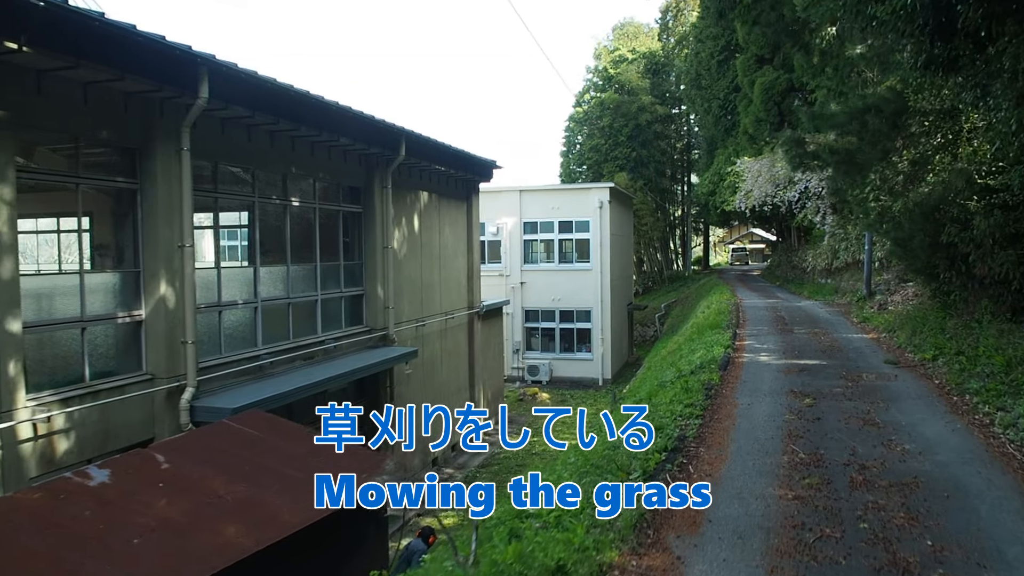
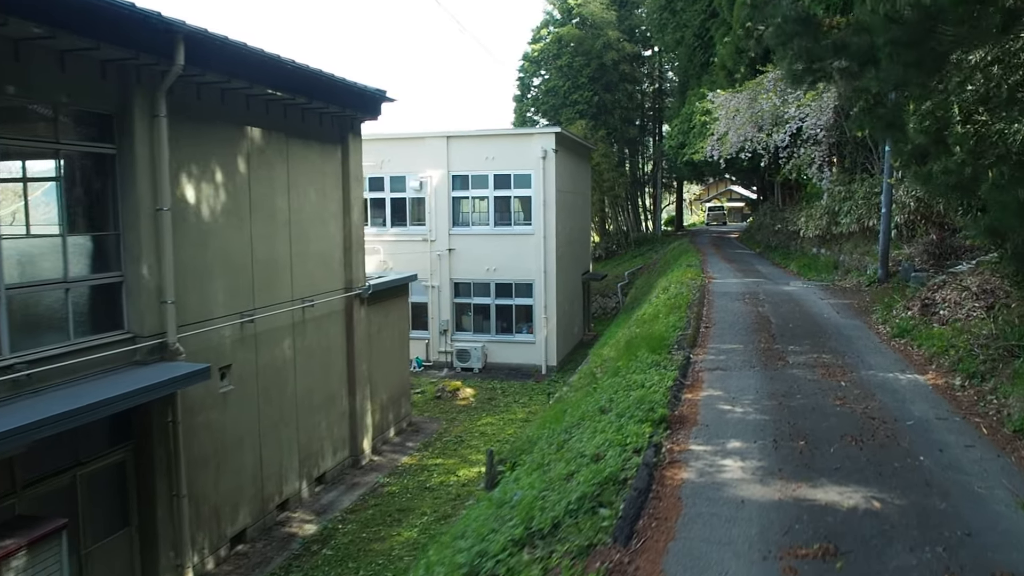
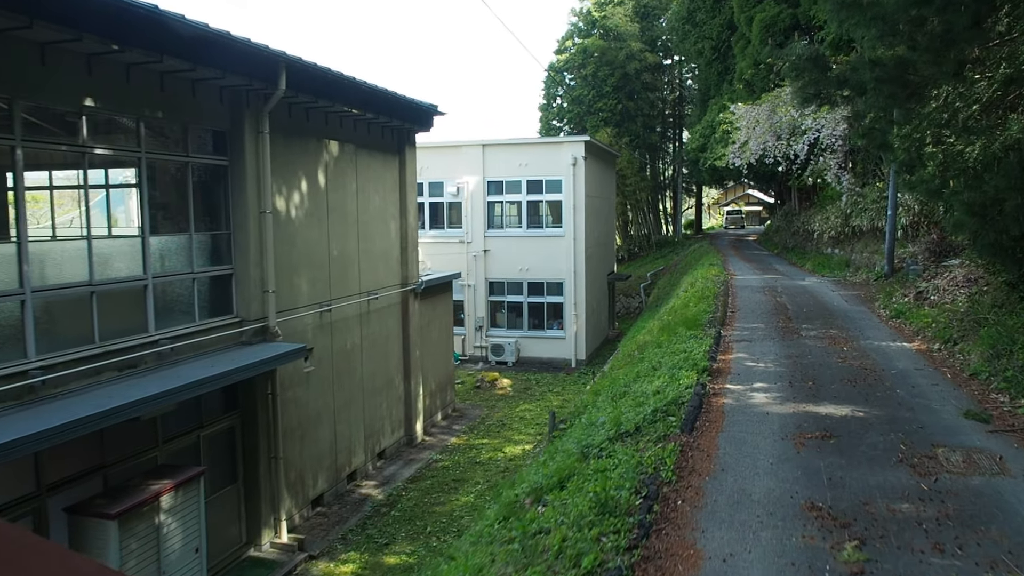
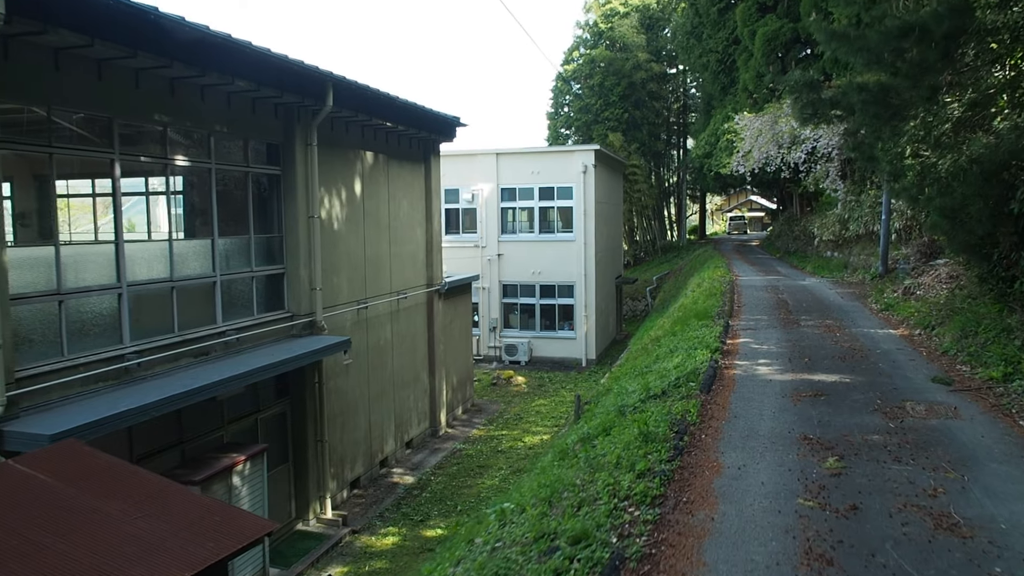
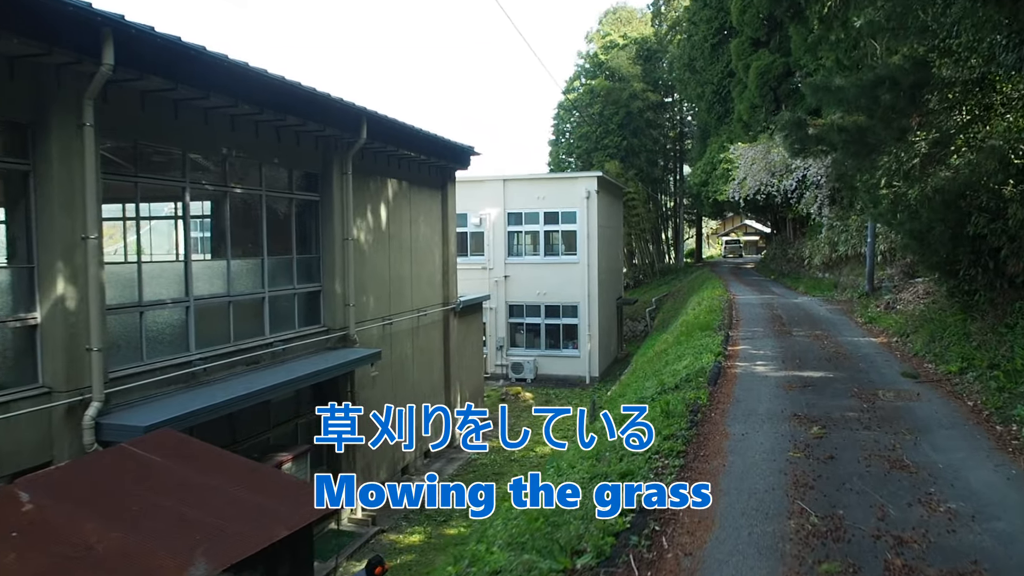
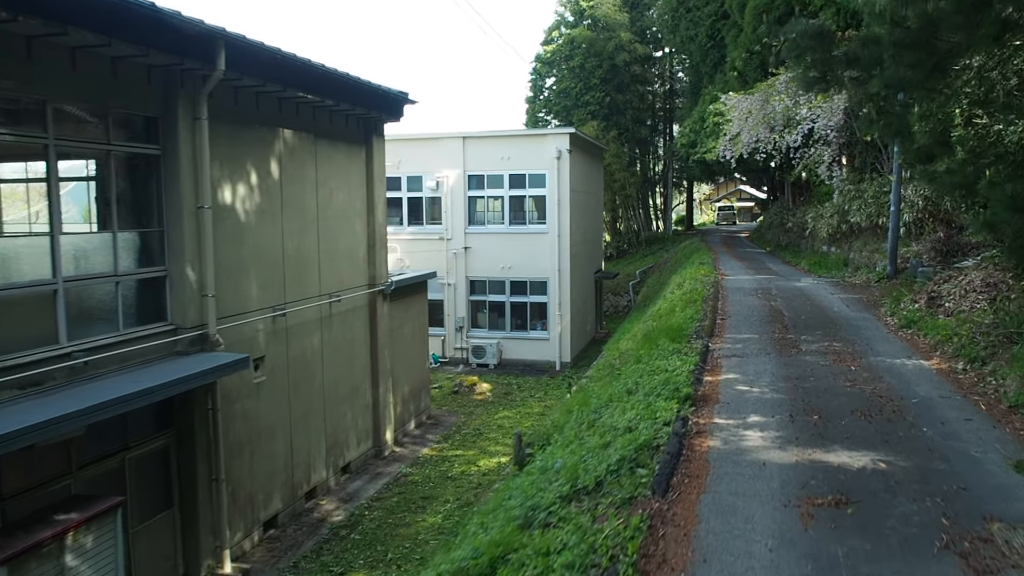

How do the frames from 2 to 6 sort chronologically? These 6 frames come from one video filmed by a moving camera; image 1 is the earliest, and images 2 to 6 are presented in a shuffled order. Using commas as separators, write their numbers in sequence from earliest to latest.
5, 4, 3, 6, 2
